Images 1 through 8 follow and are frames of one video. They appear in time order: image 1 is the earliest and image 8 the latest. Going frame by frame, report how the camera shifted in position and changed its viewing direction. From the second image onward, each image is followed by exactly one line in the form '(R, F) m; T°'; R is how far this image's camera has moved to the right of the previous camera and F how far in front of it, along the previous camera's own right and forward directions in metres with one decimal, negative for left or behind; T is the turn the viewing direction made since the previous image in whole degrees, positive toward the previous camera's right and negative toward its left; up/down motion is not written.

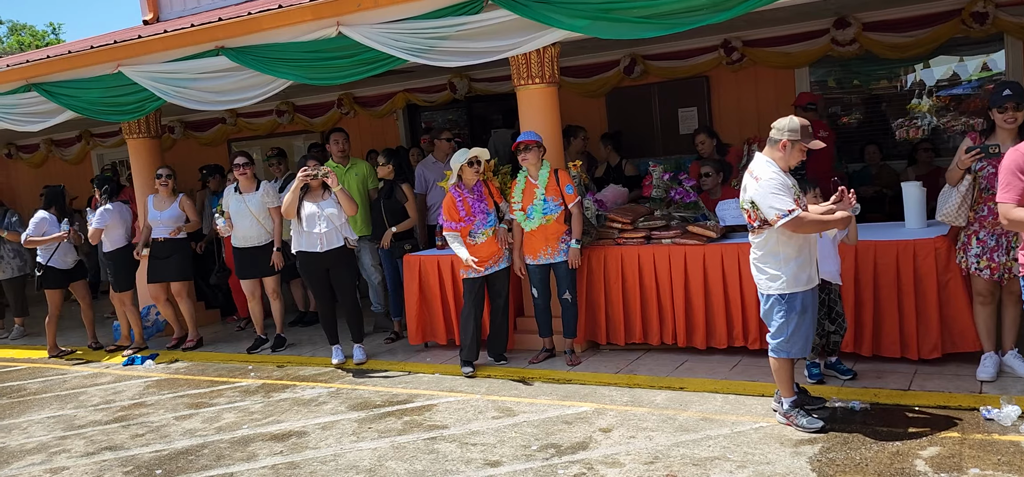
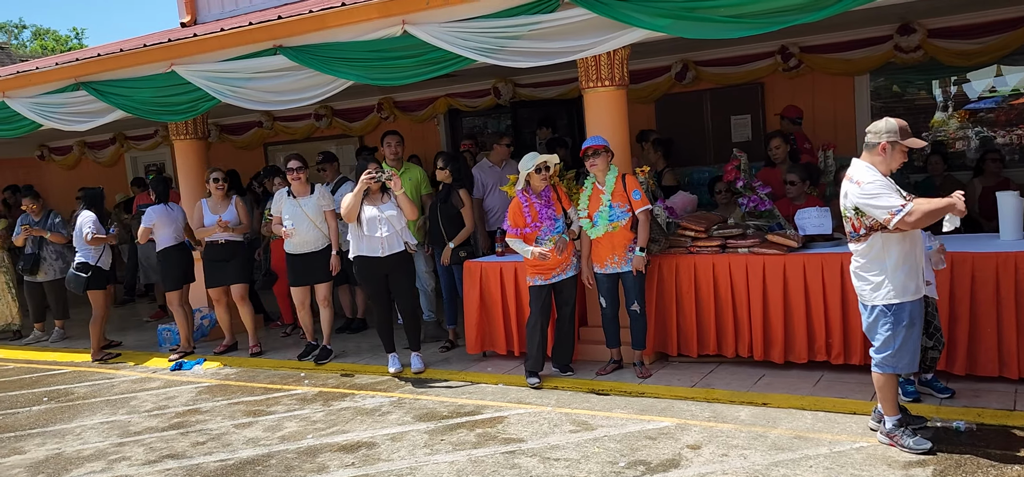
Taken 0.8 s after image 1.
(-0.3, +0.2) m; -1°
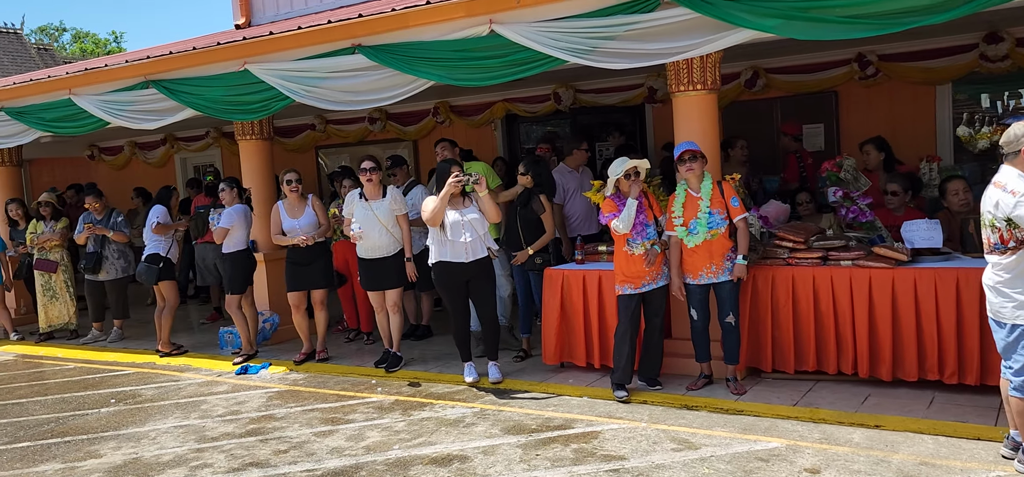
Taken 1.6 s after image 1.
(-0.4, +0.2) m; -2°
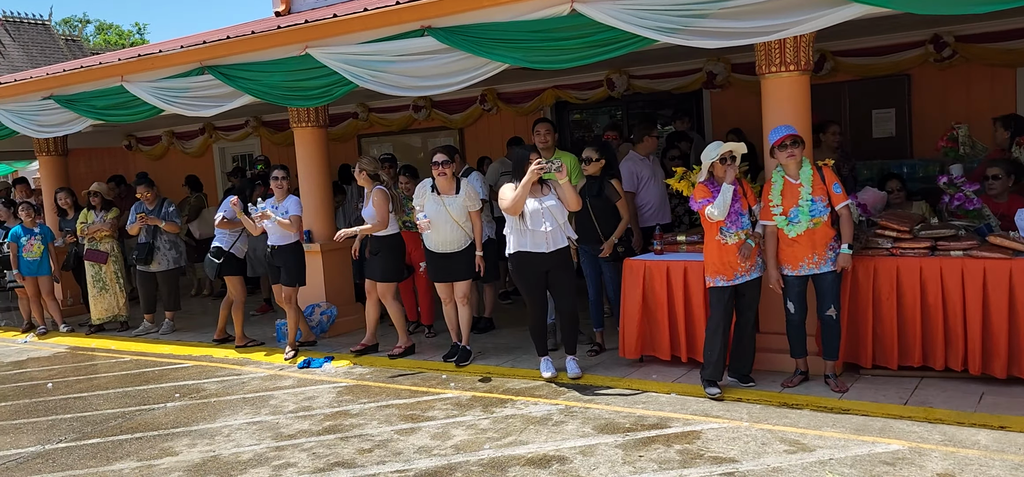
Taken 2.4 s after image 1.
(-0.4, +0.2) m; -1°
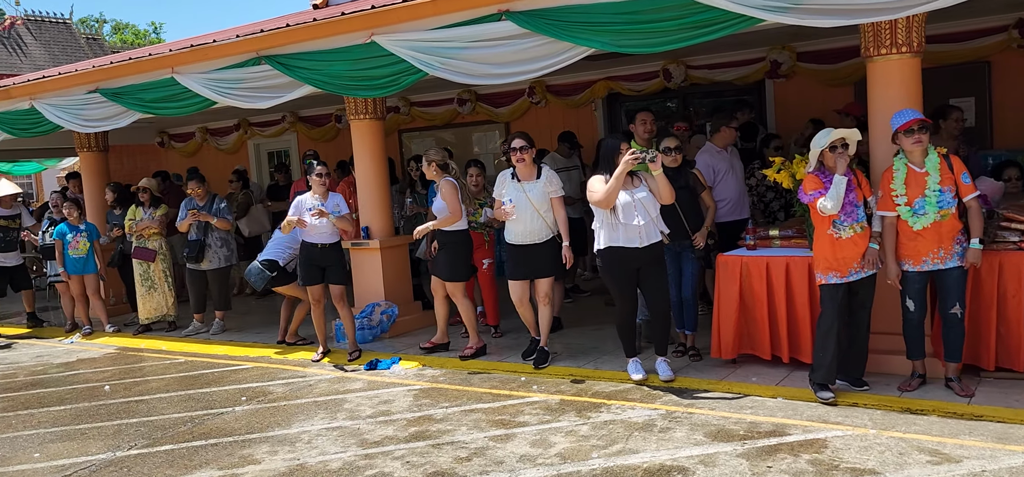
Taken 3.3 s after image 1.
(-0.4, +0.3) m; -1°
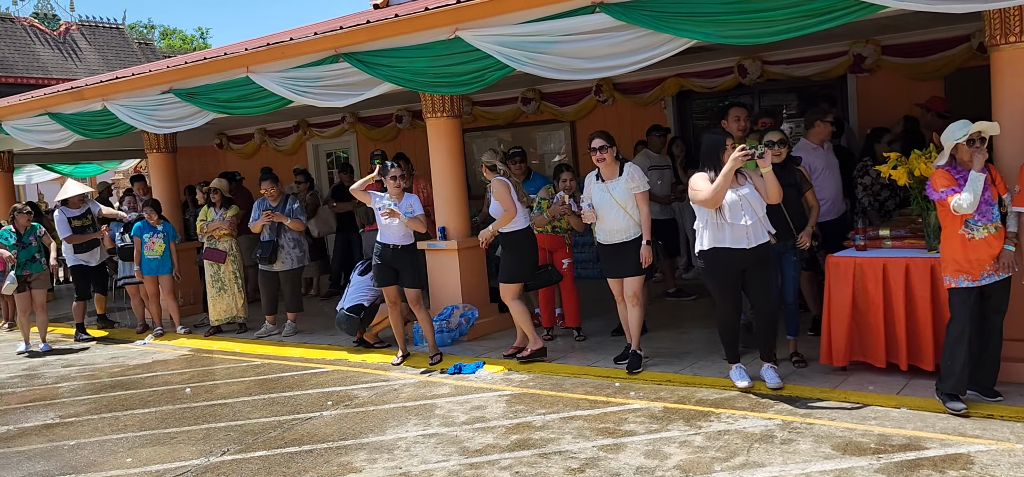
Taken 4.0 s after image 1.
(-0.3, +0.2) m; -3°
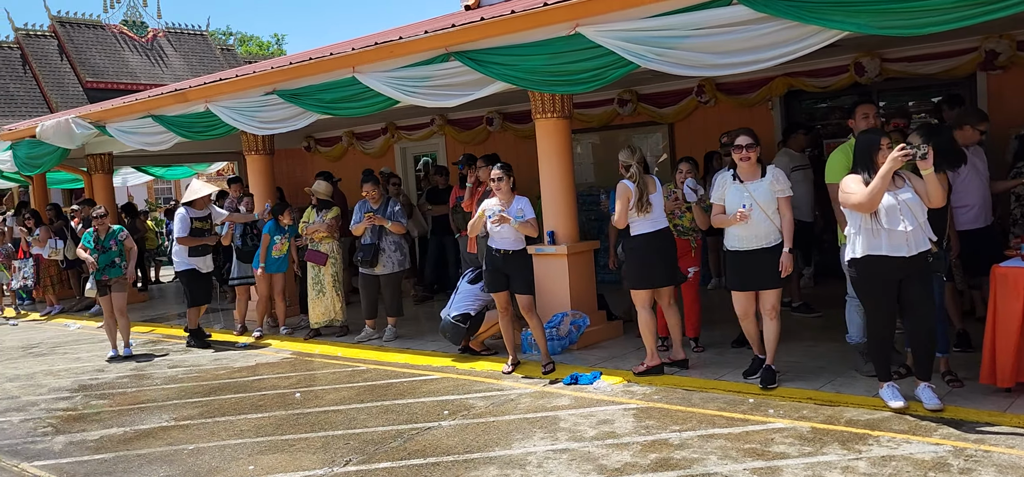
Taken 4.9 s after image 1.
(-0.4, +0.2) m; -4°
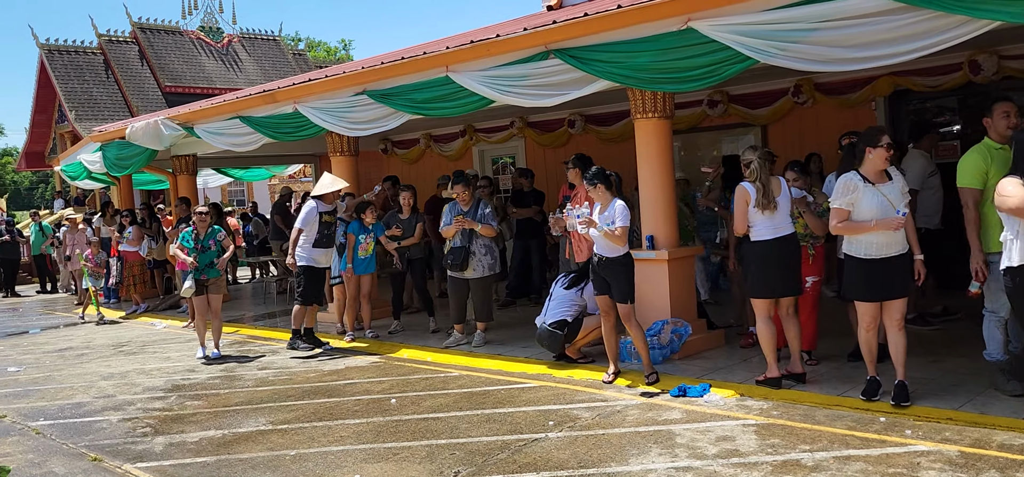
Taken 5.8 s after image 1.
(-0.3, +0.2) m; -4°
